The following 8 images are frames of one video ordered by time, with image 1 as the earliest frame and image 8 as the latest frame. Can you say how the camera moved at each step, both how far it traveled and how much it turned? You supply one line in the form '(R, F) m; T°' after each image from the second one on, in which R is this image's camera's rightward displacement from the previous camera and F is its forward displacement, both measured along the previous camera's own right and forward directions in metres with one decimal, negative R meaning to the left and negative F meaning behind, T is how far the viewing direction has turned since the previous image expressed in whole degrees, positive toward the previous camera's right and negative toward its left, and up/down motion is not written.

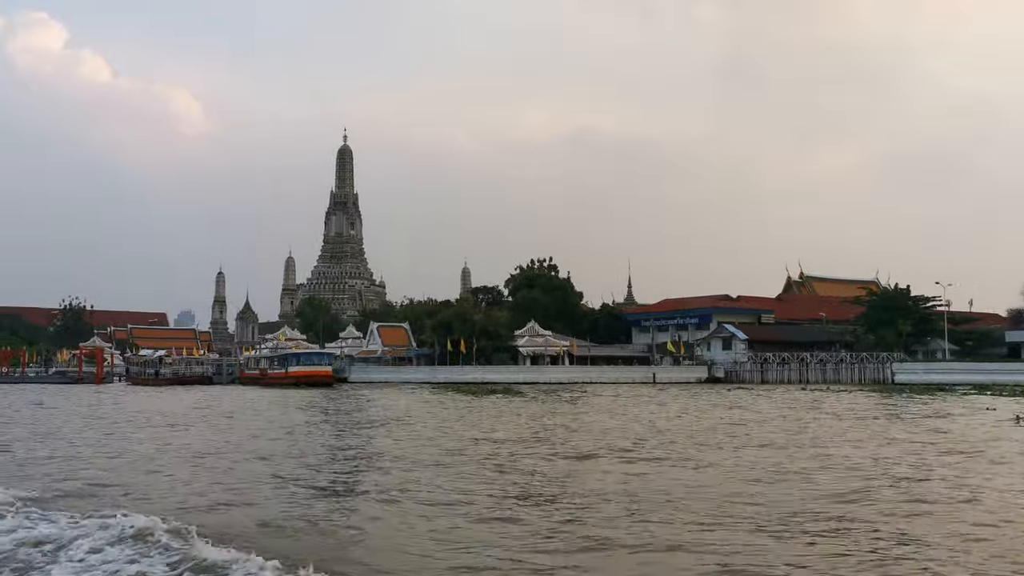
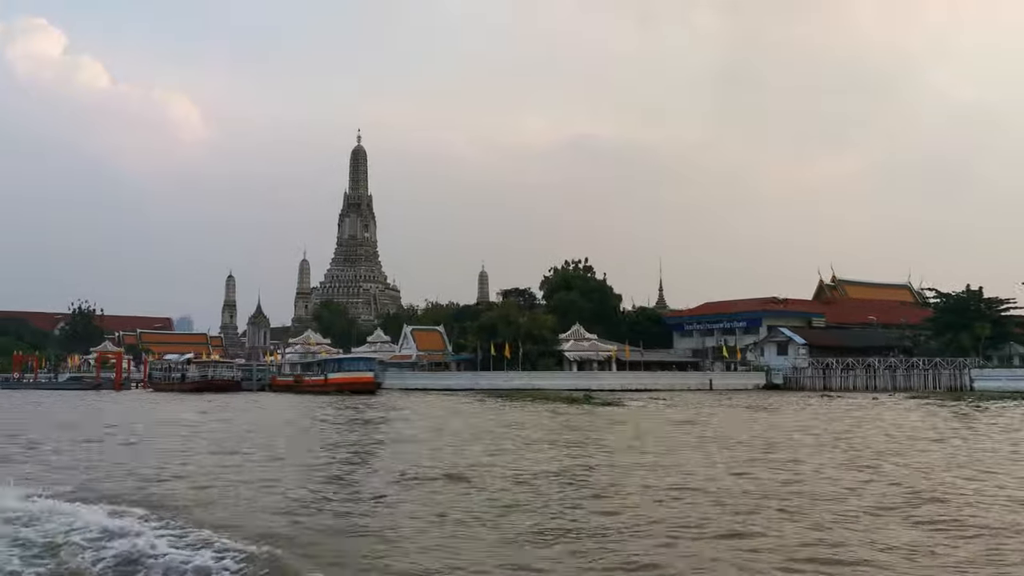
(-1.7, +1.9) m; 0°
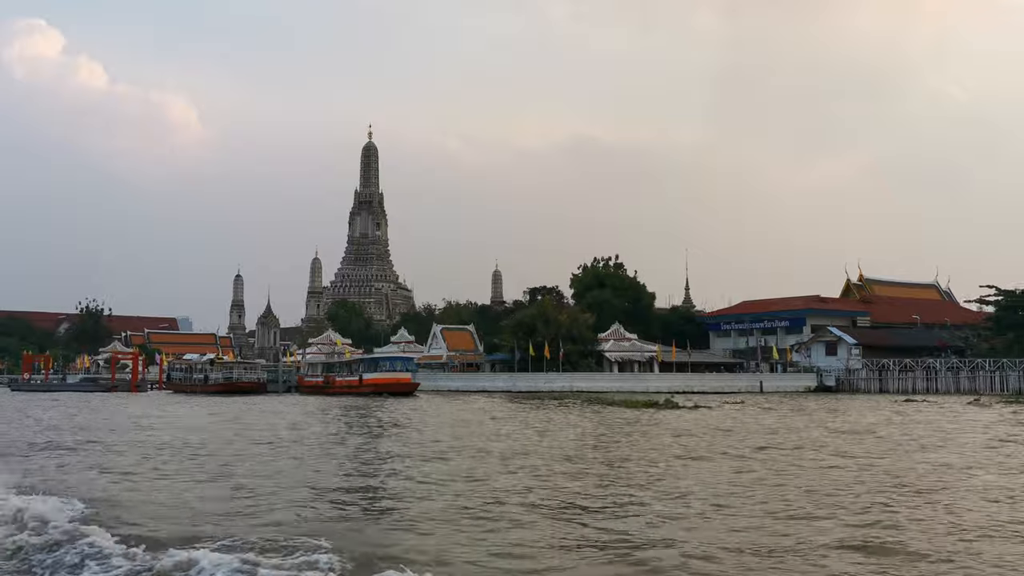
(-1.3, +1.5) m; 0°
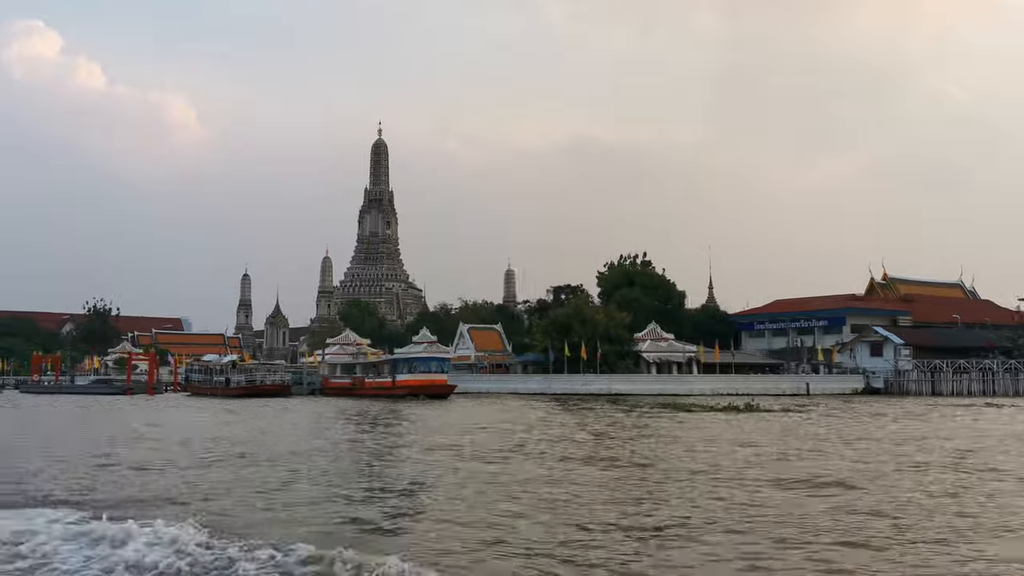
(-1.1, +1.3) m; 0°
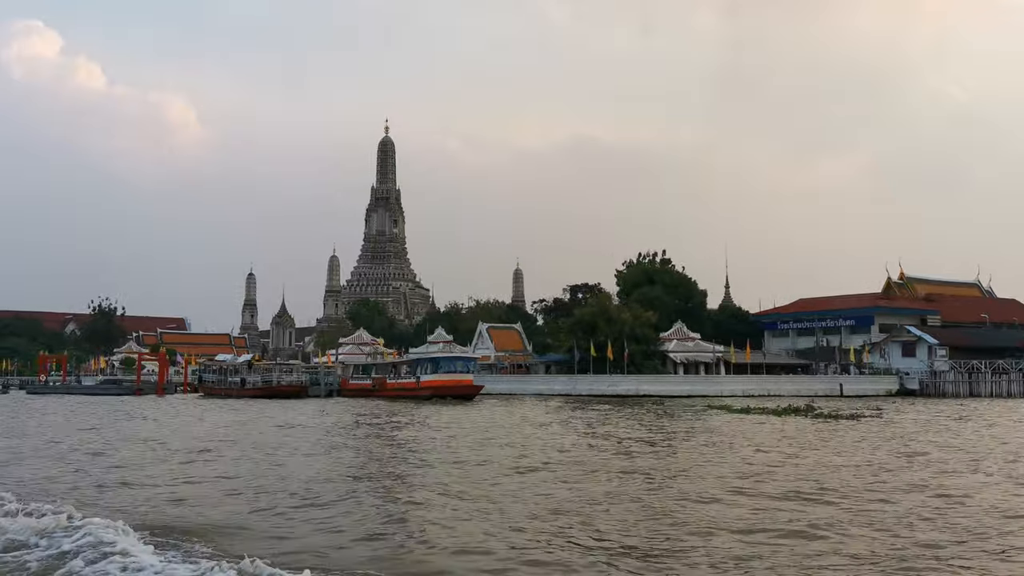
(-0.8, +0.9) m; 0°
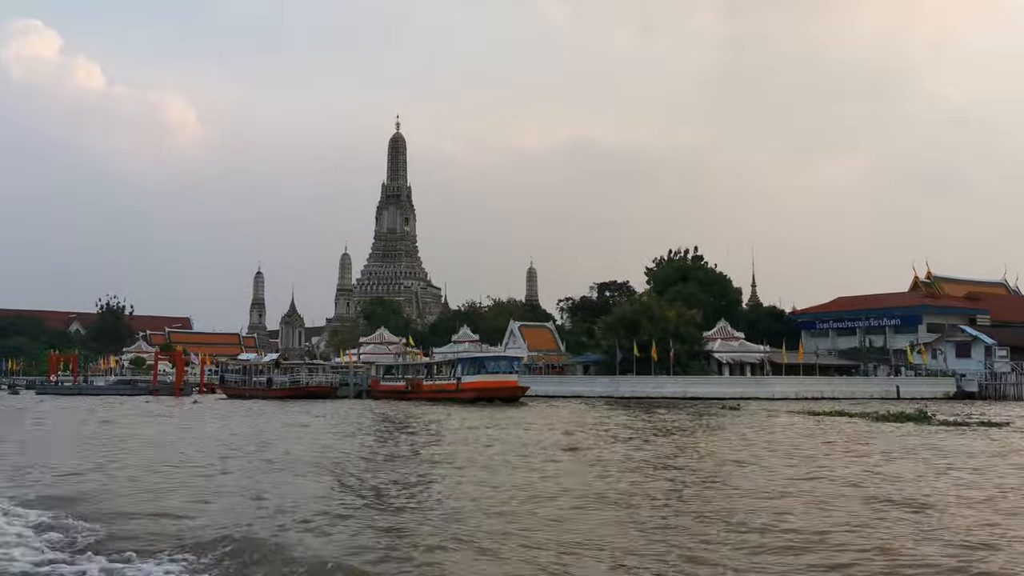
(-1.2, +1.3) m; 0°
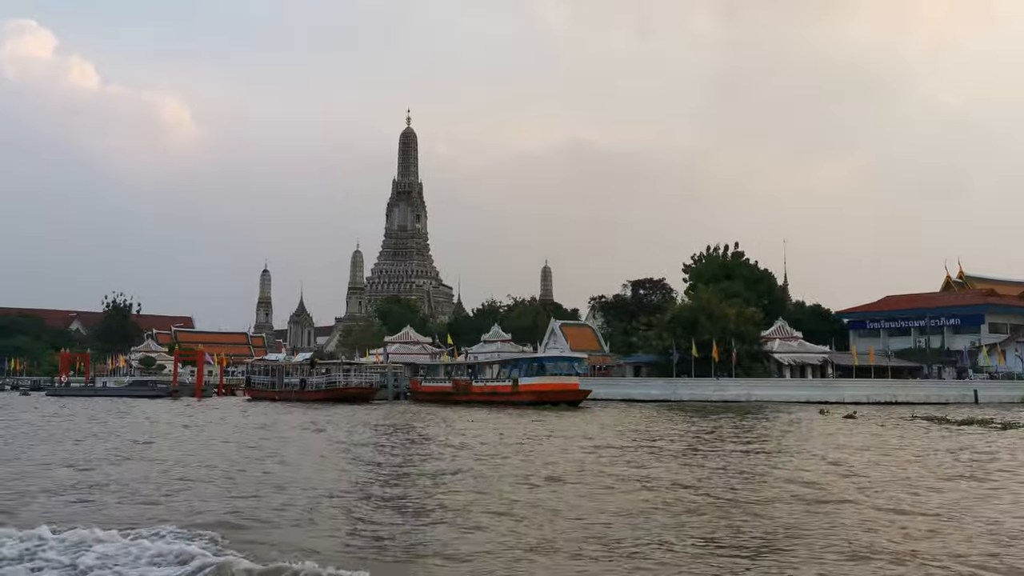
(-1.5, +1.7) m; 0°
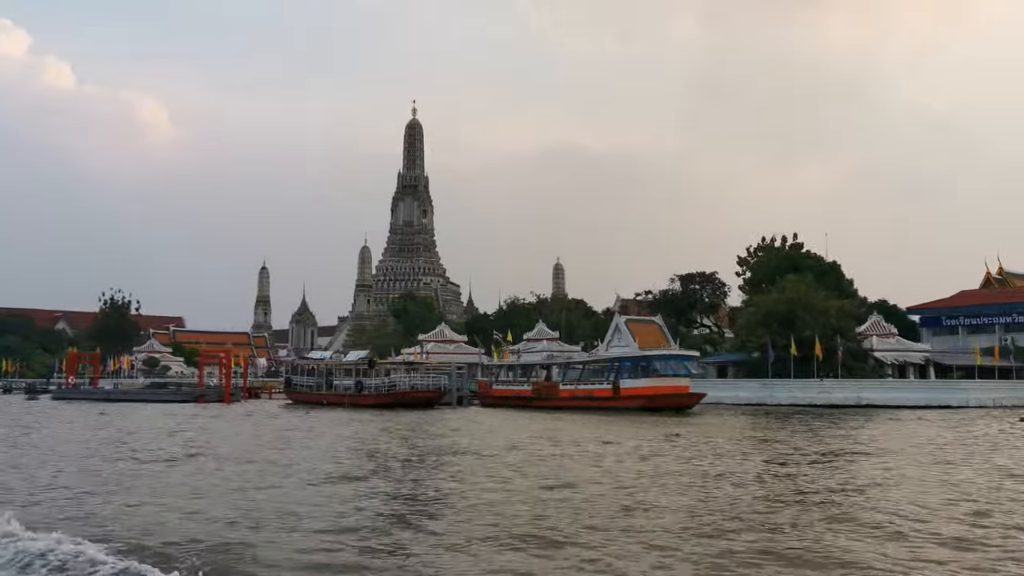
(-2.4, +2.7) m; +1°
